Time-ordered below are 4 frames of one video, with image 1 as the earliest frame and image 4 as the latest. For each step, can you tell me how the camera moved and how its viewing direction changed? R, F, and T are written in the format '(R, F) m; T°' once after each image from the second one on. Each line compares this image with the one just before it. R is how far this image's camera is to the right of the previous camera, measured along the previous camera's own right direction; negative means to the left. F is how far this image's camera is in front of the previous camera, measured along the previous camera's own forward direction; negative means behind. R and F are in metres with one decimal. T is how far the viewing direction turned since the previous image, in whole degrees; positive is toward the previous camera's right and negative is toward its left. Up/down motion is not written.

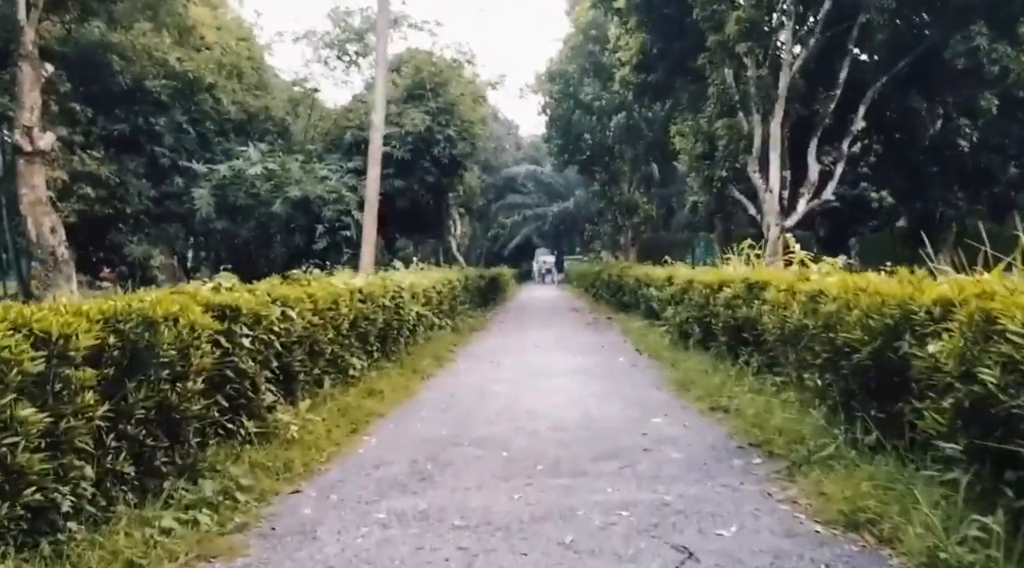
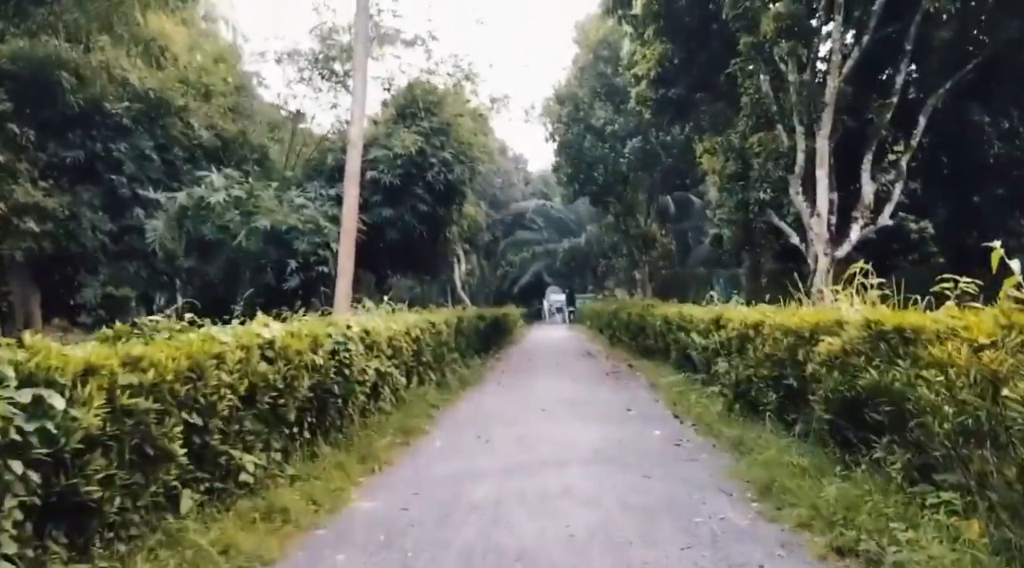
(+0.2, +3.4) m; -1°
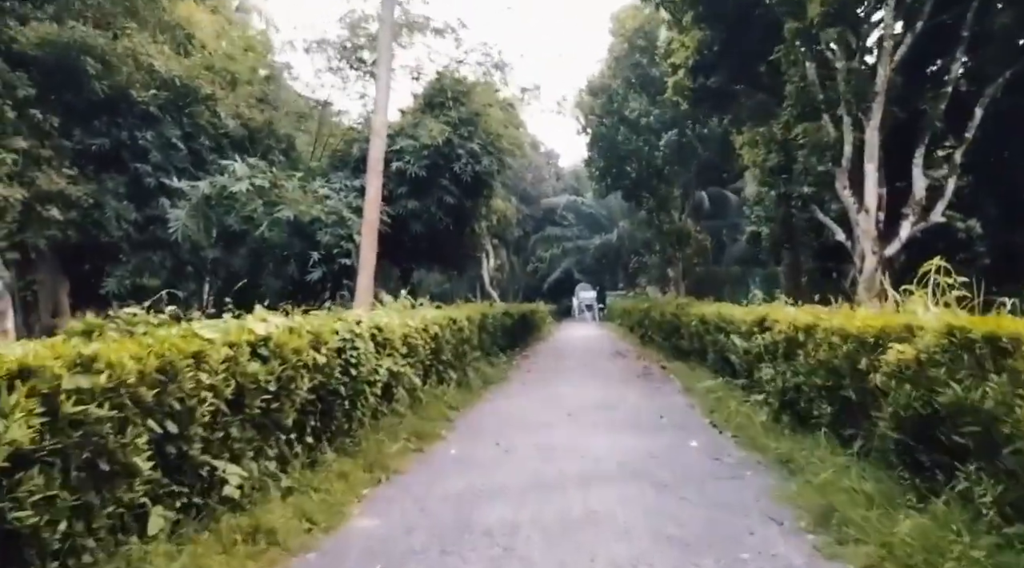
(0.0, +0.7) m; -2°
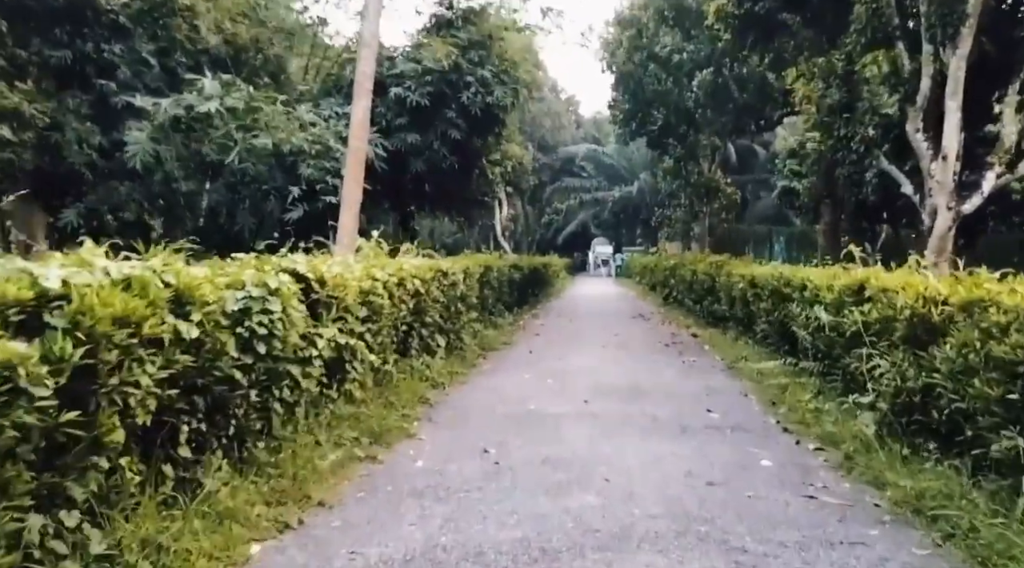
(+0.1, +2.6) m; -1°
